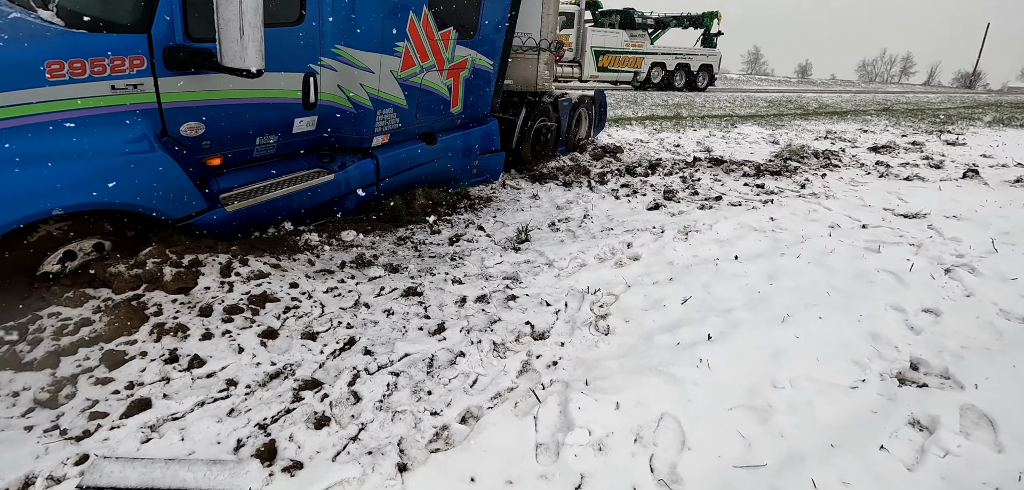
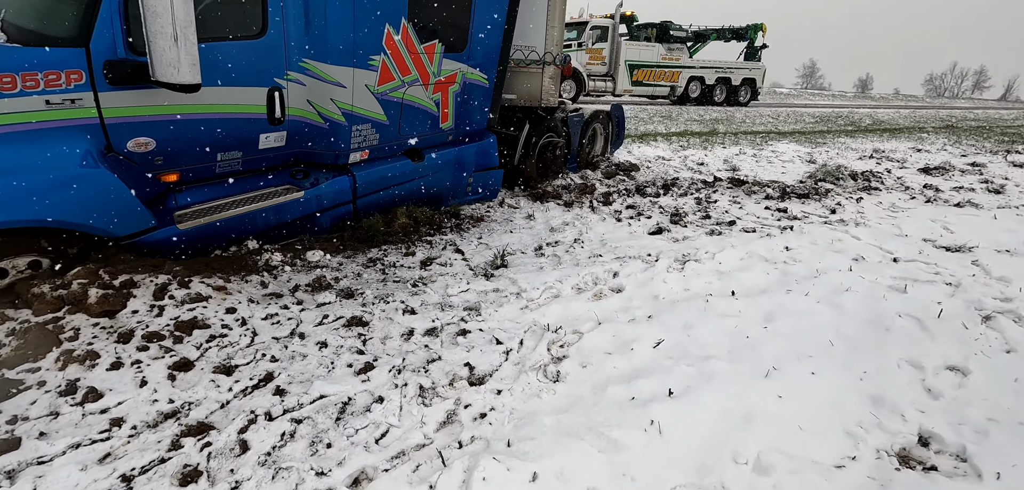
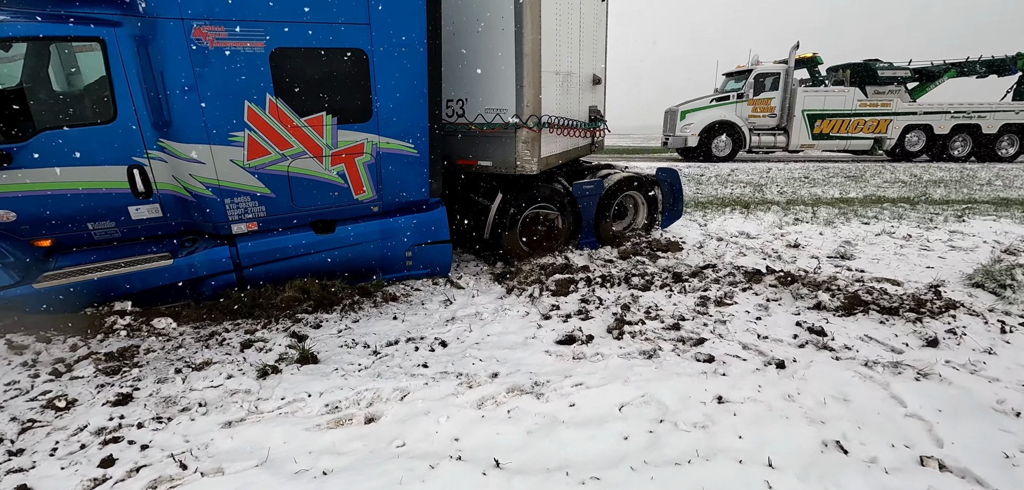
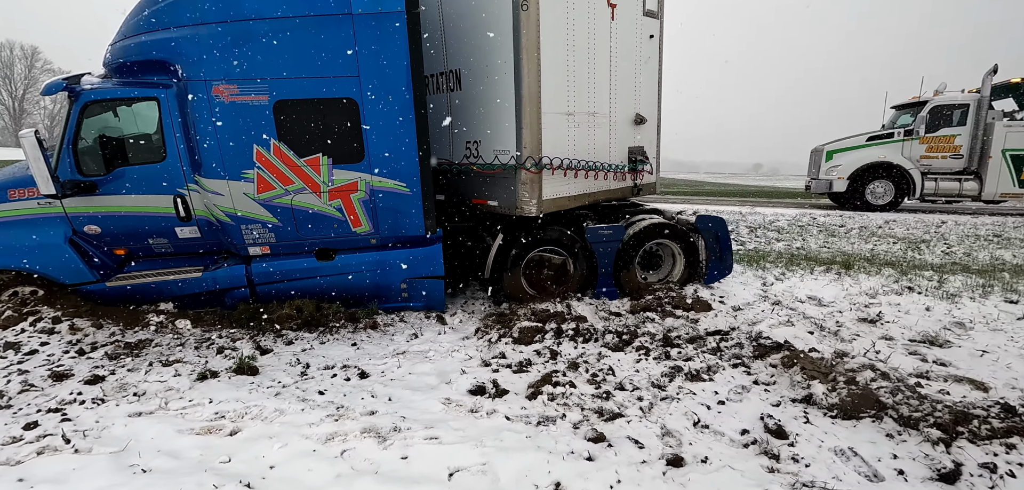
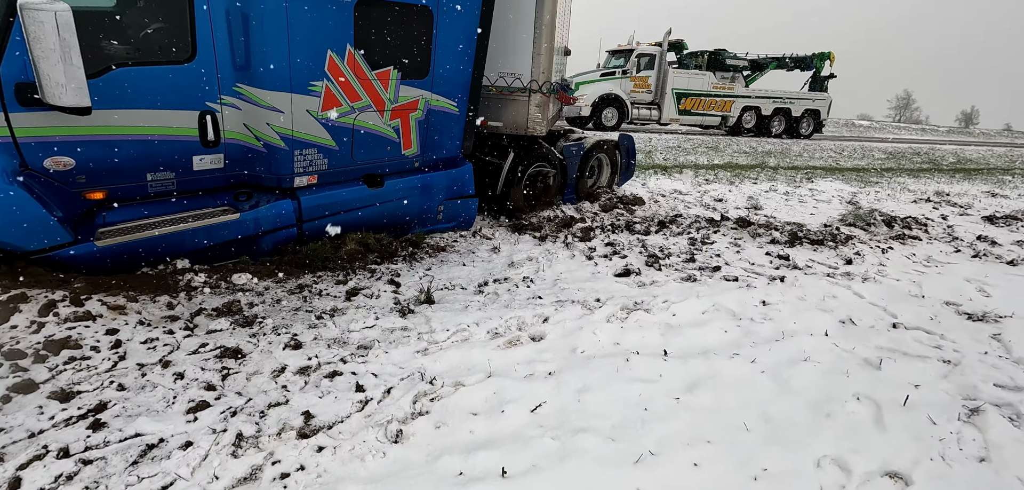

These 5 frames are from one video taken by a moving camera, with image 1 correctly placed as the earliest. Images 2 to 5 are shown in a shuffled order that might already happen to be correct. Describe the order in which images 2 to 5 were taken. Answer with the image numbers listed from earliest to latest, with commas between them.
2, 5, 3, 4
